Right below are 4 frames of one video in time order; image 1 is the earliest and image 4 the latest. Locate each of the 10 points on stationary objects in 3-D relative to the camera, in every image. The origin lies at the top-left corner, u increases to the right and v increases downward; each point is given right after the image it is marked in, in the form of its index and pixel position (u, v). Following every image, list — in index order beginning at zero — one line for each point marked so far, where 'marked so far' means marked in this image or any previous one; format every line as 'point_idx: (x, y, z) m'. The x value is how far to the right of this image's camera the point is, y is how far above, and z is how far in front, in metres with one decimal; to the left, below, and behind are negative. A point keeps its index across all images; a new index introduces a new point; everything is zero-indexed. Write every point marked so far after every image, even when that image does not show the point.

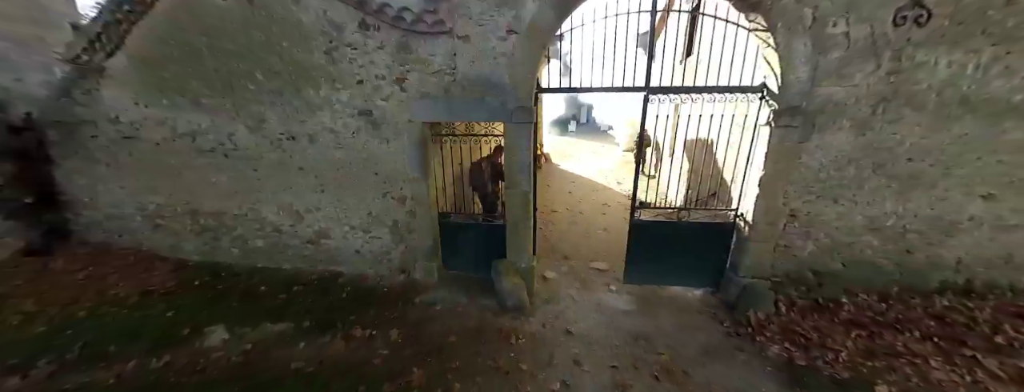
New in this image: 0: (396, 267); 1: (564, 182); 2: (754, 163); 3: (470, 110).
0: (-1.9, -1.1, +5.0) m
1: (+1.6, +0.4, +9.7) m
2: (+3.2, +0.4, +4.1) m
3: (-0.5, +1.1, +3.9) m
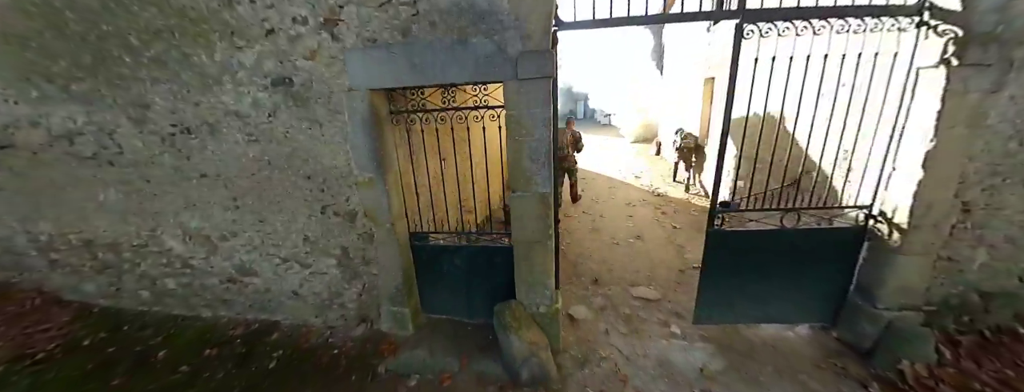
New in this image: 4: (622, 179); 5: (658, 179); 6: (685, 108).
0: (-1.7, -1.3, +3.4) m
1: (+1.6, +0.4, +8.2) m
2: (+3.2, +0.5, +2.6) m
3: (-0.5, +1.0, +2.3) m
4: (+2.8, +0.4, +8.0) m
5: (+3.8, +0.4, +8.0) m
6: (+4.8, +2.5, +8.7) m
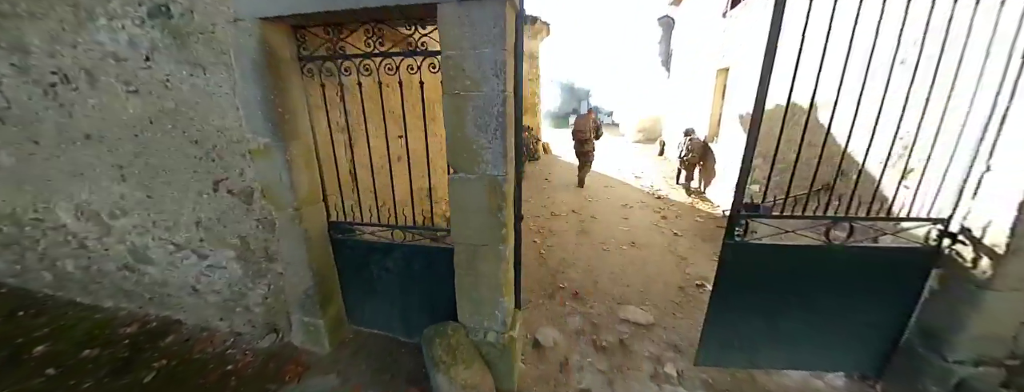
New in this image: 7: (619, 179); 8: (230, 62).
0: (-2.1, -1.1, +2.7) m
1: (+1.3, +0.5, +7.4) m
2: (+2.9, +0.4, +1.8) m
3: (-0.8, +1.1, +1.6) m
4: (+2.5, +0.4, +7.3) m
5: (+3.5, +0.4, +7.3) m
6: (+4.6, +2.3, +7.9) m
7: (+2.5, +0.4, +7.3) m
8: (-1.8, +0.9, +2.0) m
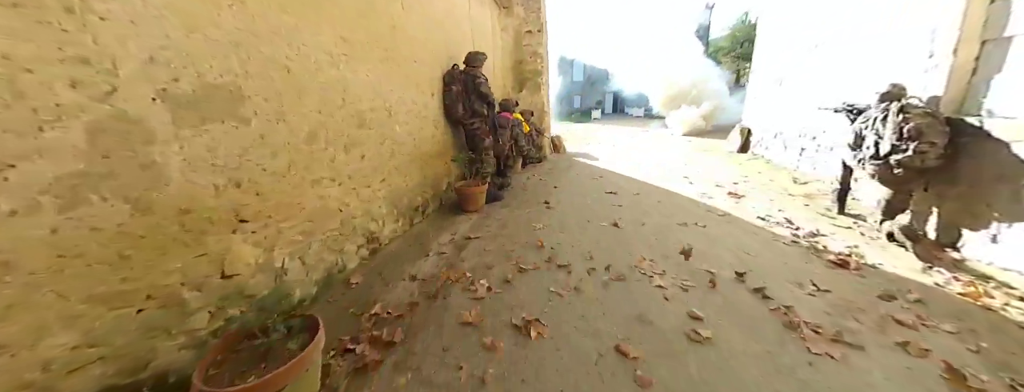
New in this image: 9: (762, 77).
0: (-2.8, -1.5, -0.7) m
1: (+0.9, +0.1, +3.8) m
2: (+2.2, 0.0, -1.9) m
3: (-1.6, +0.7, -1.8) m
4: (+2.1, 0.0, +3.6) m
5: (+3.1, -0.1, +3.5) m
6: (+4.2, +1.9, +4.1) m
7: (+2.1, 0.0, +3.6) m
8: (-2.6, +0.4, -1.4) m
9: (+4.5, +2.1, +5.4) m
